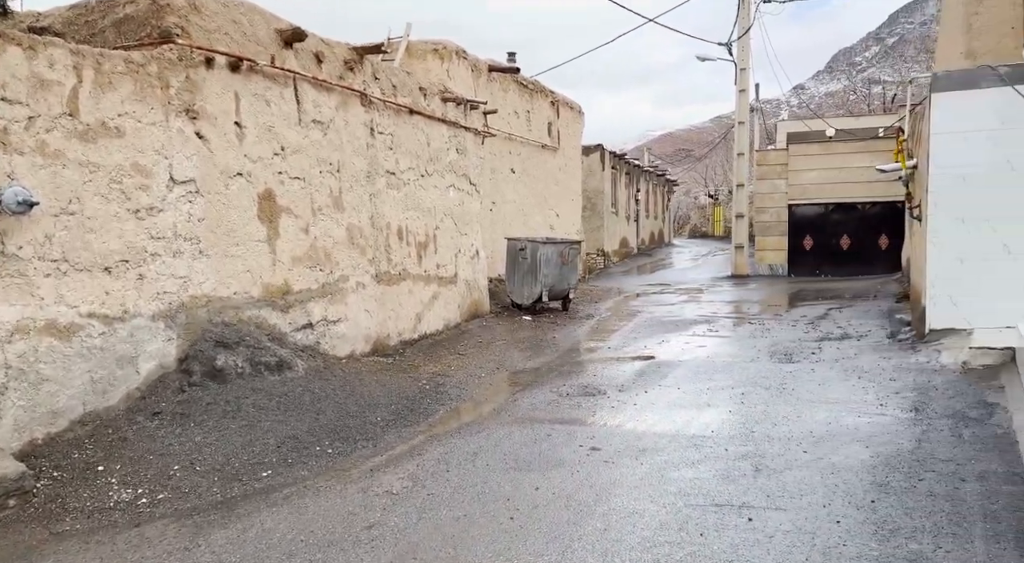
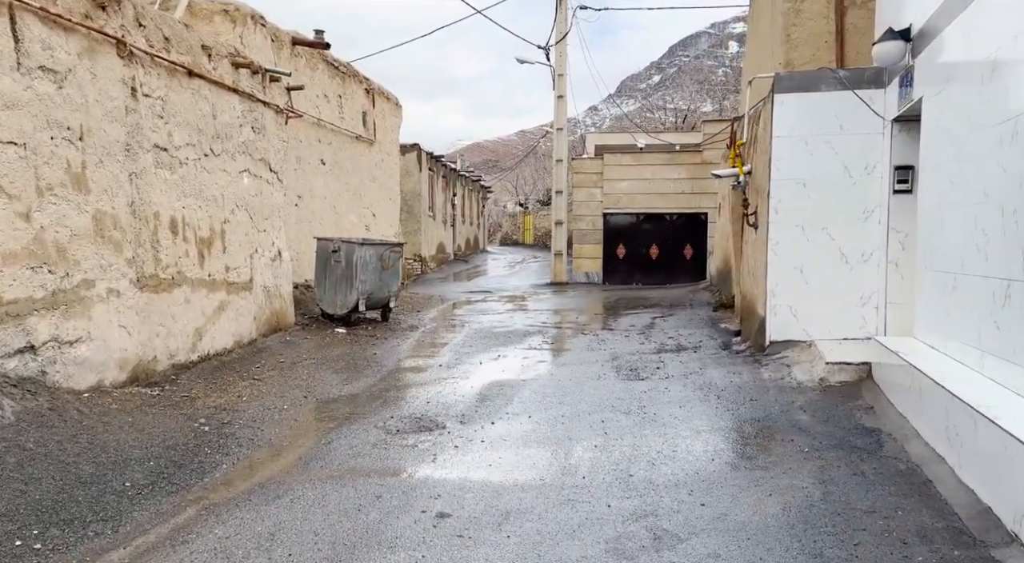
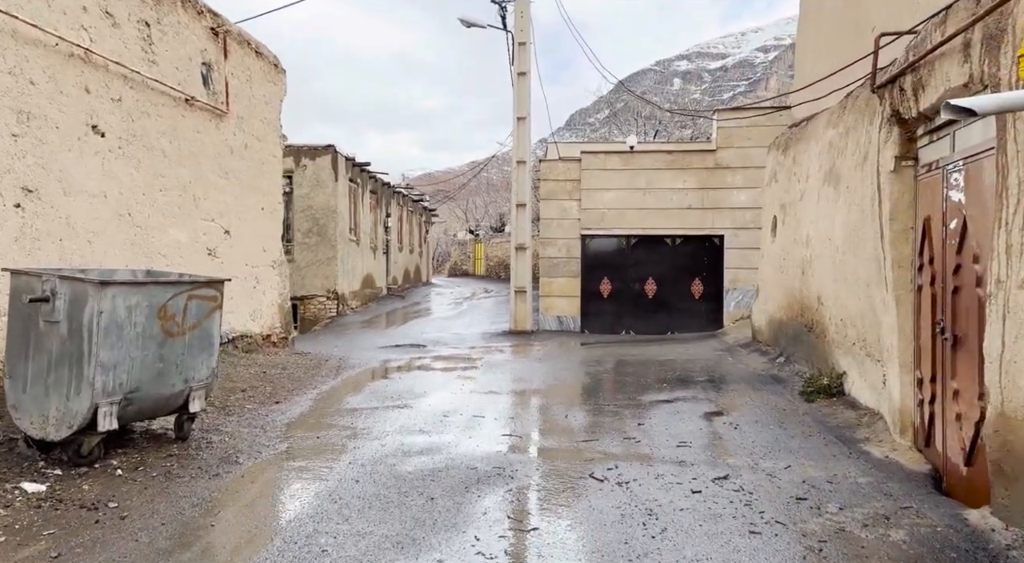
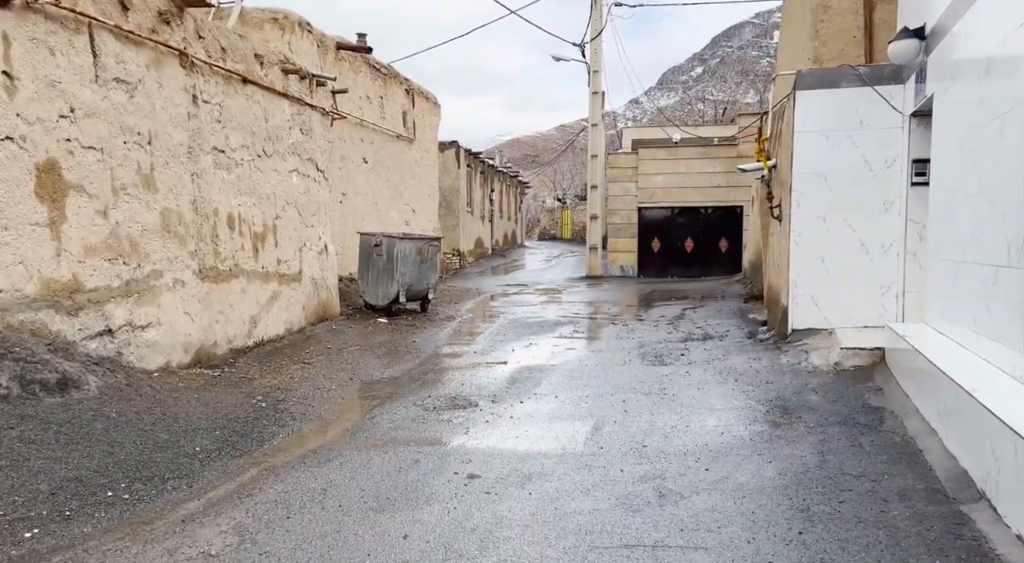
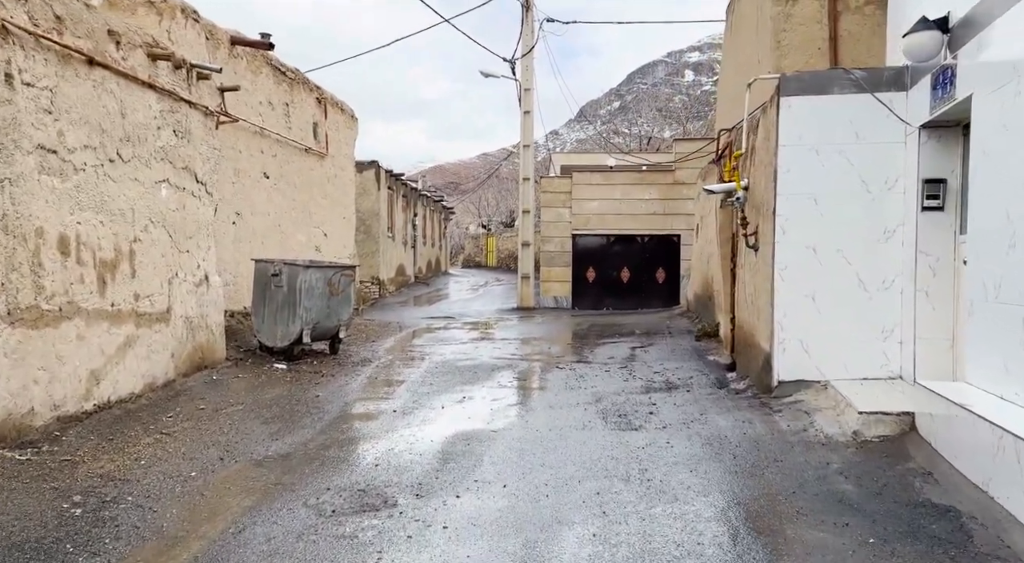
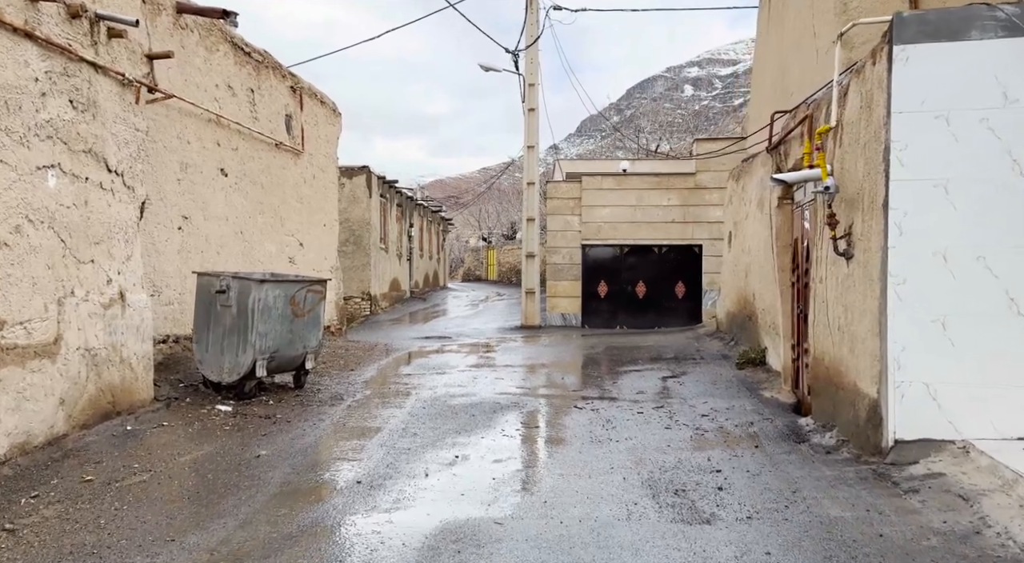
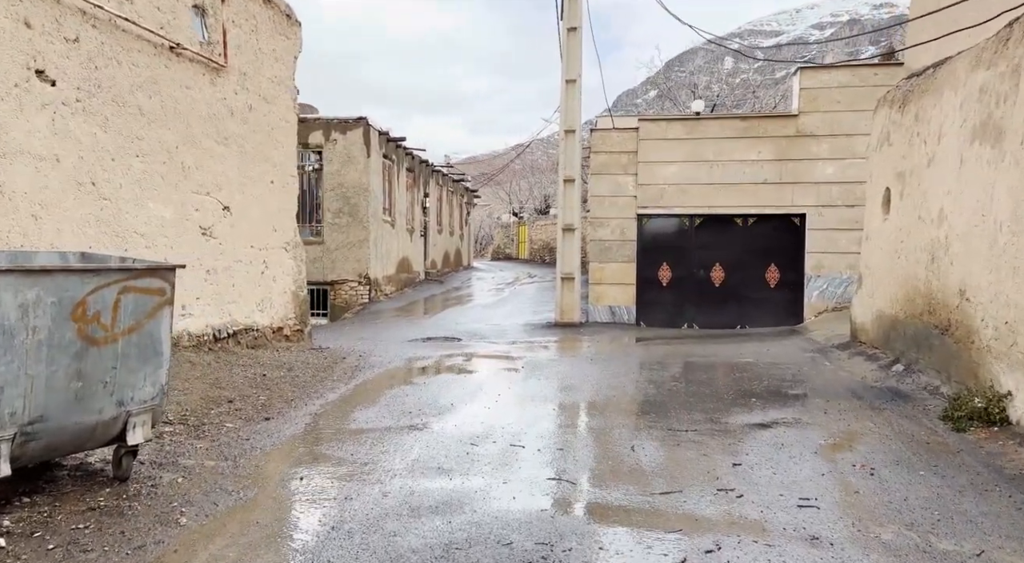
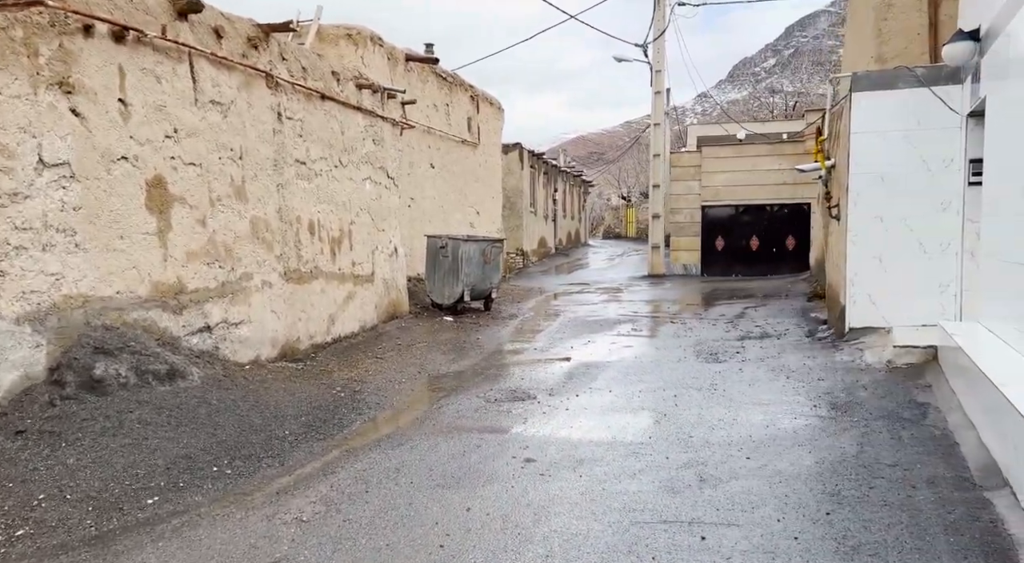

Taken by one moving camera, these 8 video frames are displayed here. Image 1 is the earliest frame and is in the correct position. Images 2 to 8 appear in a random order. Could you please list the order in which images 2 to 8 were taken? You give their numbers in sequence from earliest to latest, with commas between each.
8, 4, 2, 5, 6, 3, 7
